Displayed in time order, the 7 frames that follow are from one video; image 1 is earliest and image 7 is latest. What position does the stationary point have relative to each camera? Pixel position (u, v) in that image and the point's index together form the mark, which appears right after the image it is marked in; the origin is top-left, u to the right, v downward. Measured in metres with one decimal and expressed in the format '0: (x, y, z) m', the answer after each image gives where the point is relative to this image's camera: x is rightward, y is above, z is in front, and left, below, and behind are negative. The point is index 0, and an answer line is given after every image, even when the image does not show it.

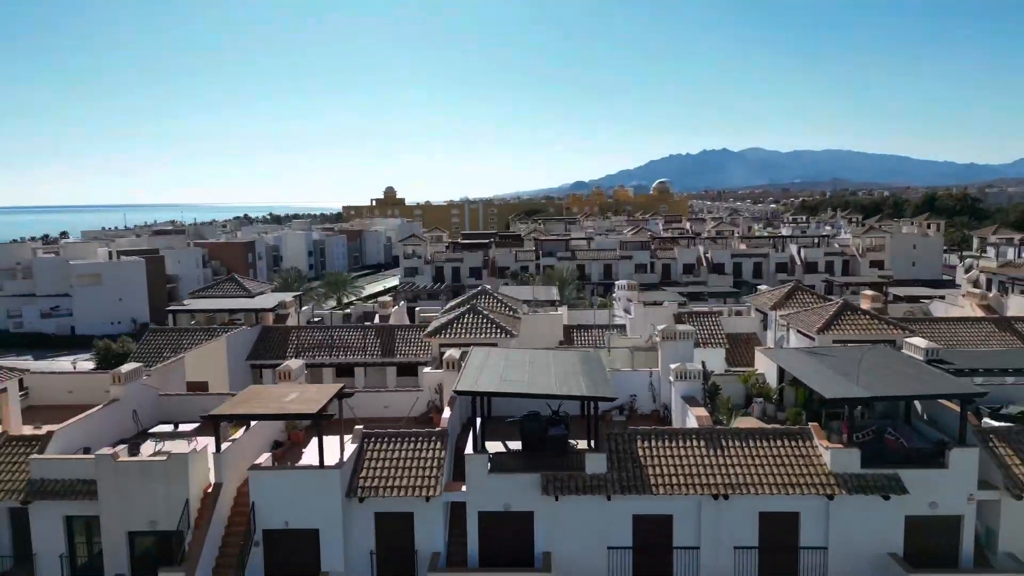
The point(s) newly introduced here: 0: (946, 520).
0: (+7.1, -3.8, +11.9) m
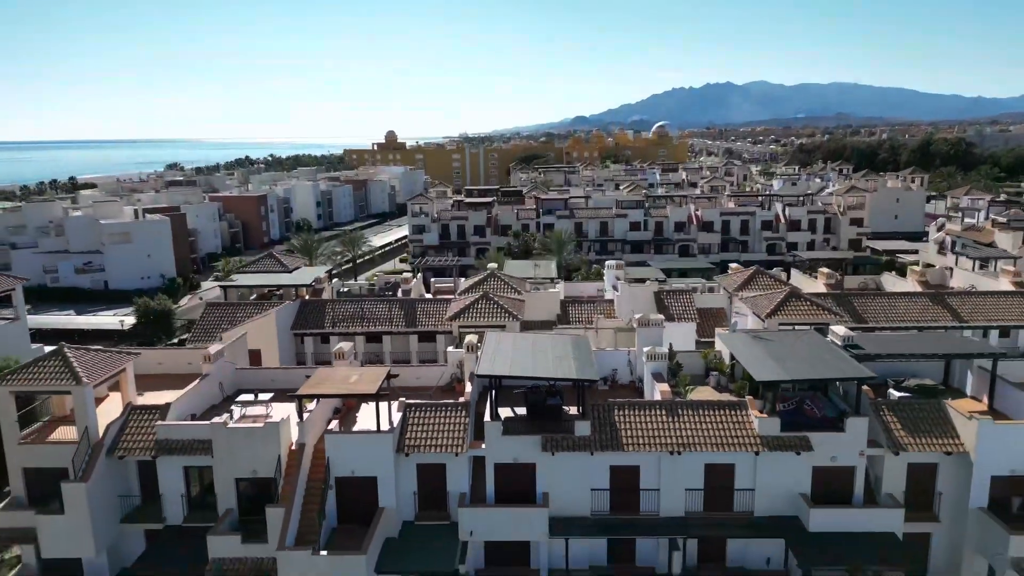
0: (+7.2, -4.0, +16.0) m
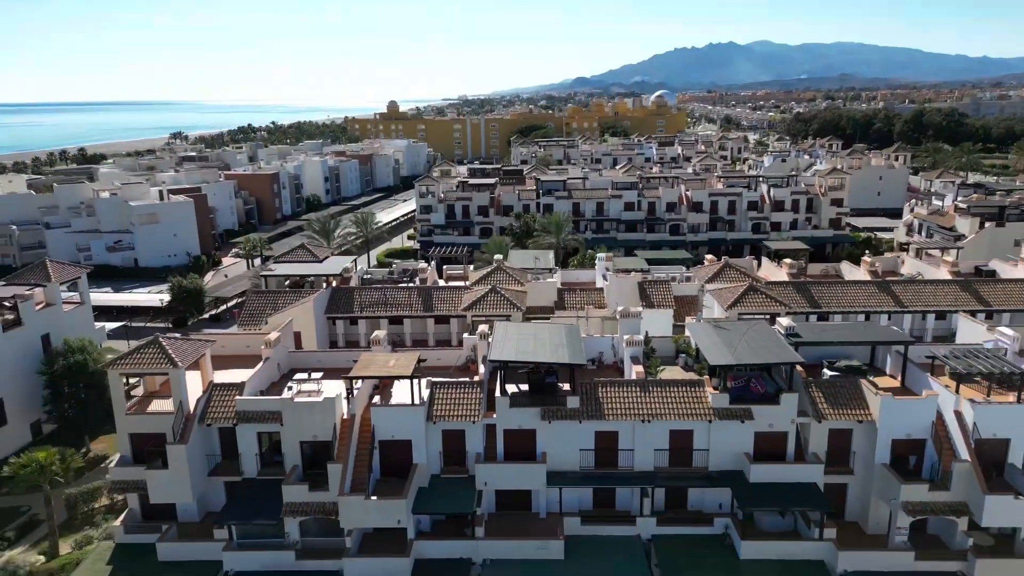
0: (+7.4, -4.0, +20.3) m
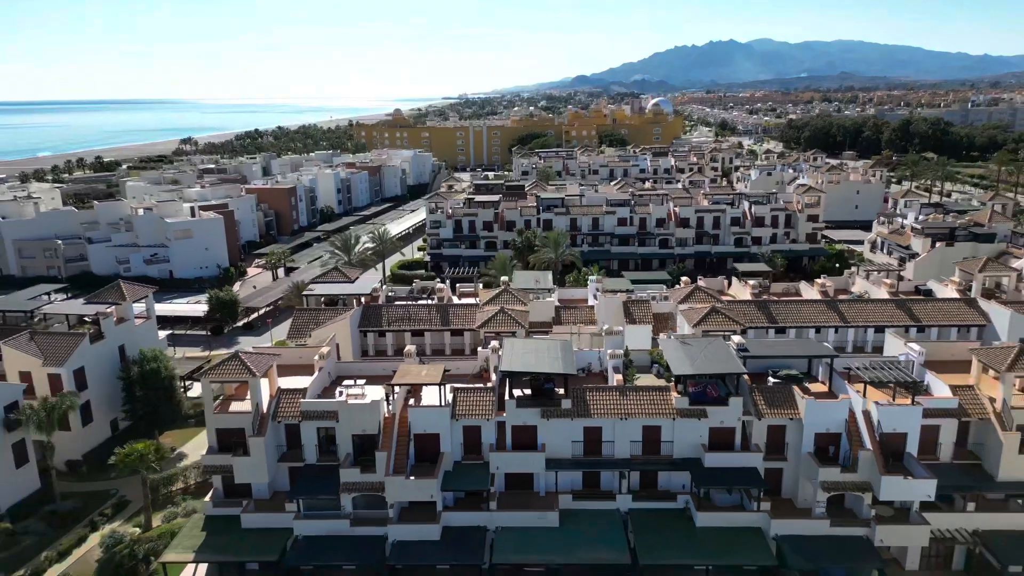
0: (+7.6, -5.0, +25.8) m
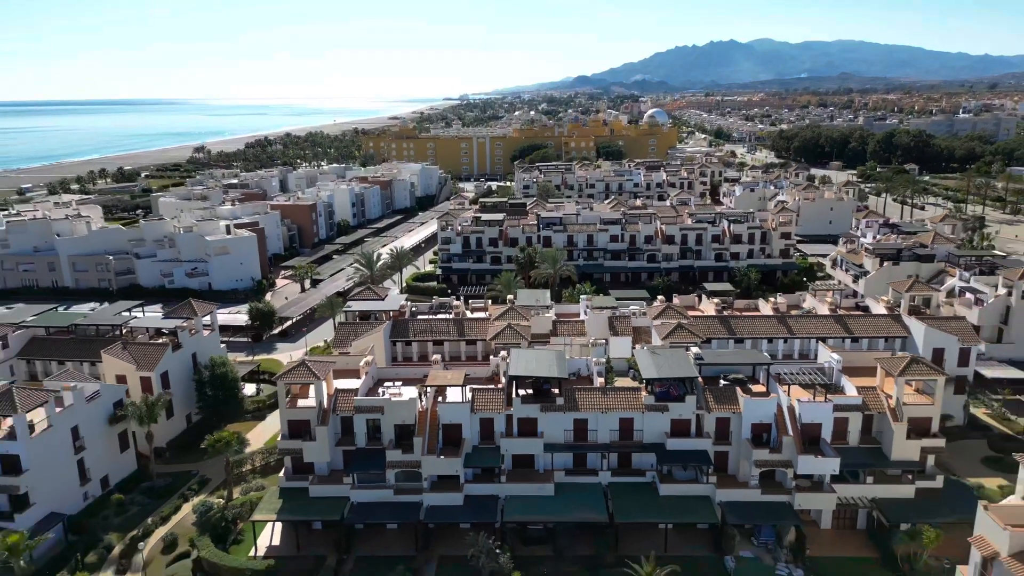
0: (+7.9, -6.0, +33.3) m
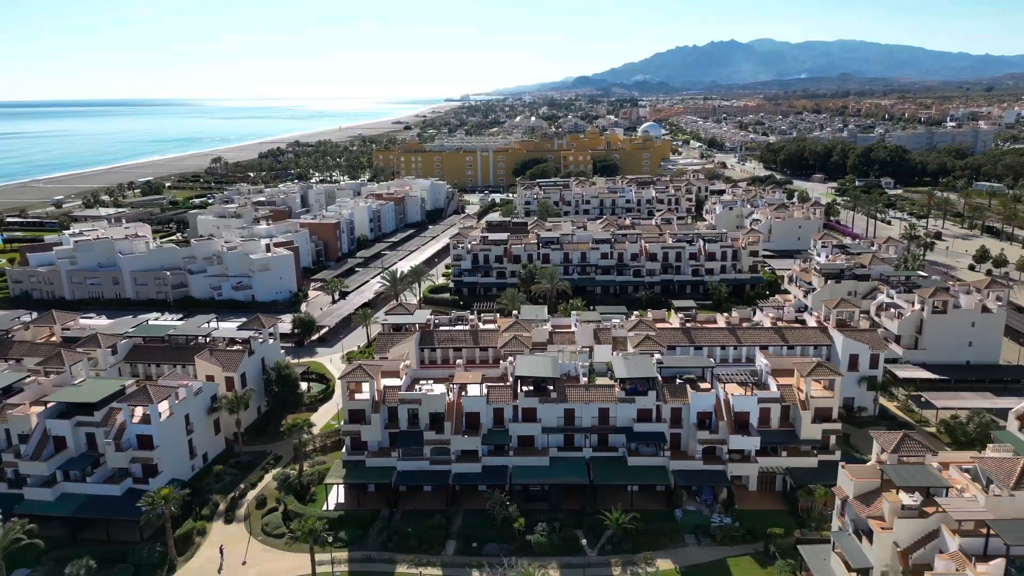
0: (+8.2, -7.3, +44.2) m
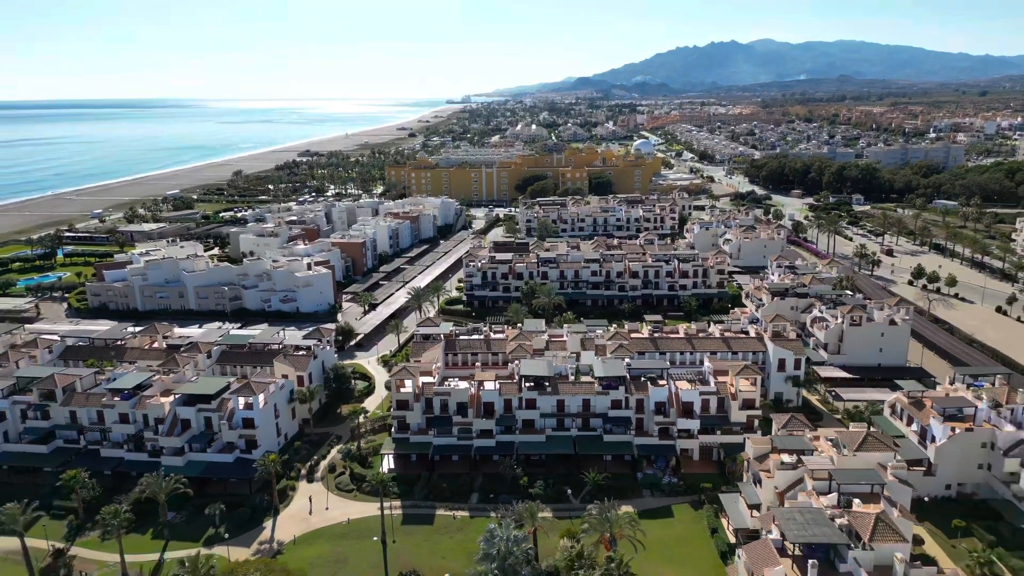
0: (+8.7, -9.1, +59.6) m
